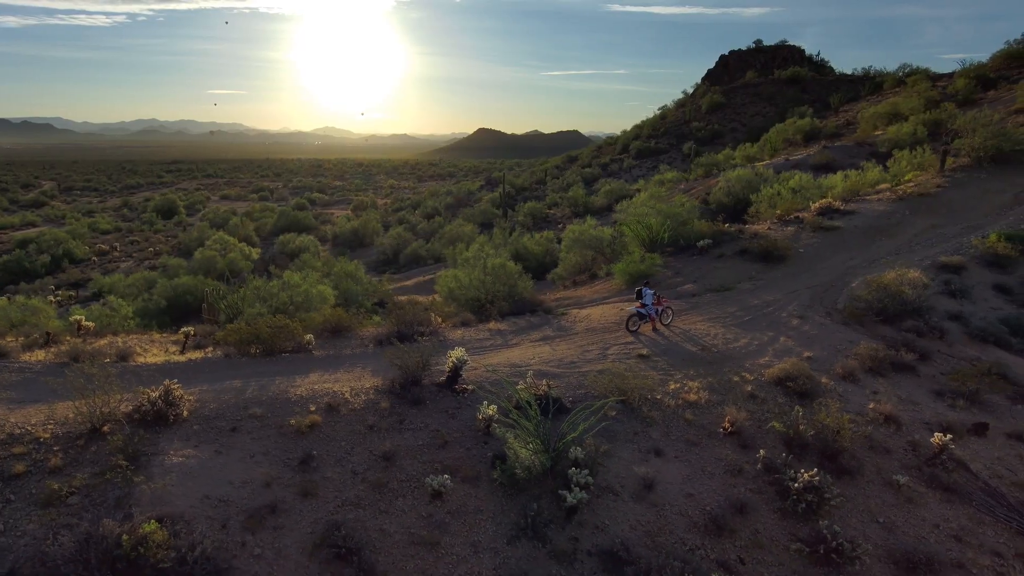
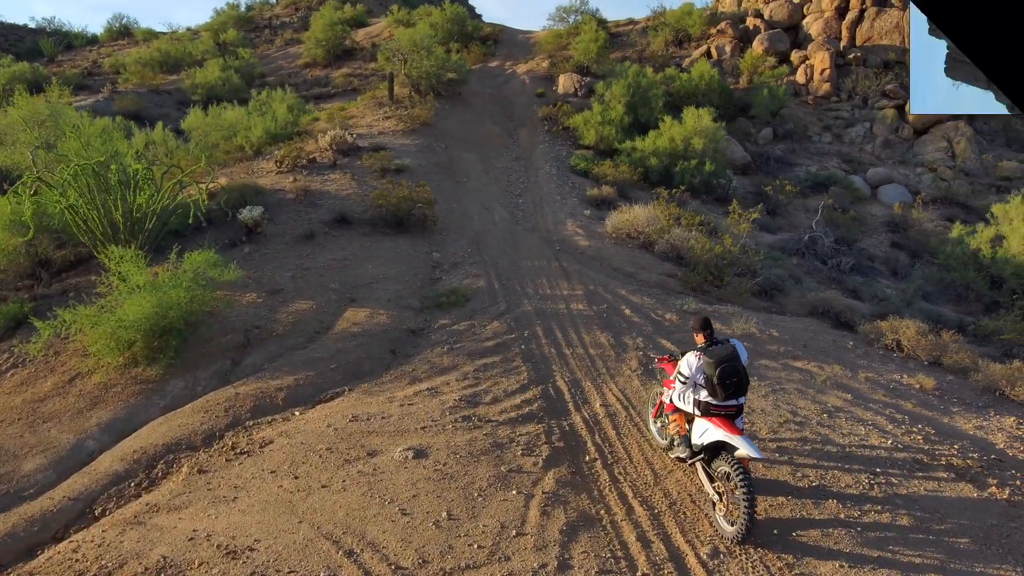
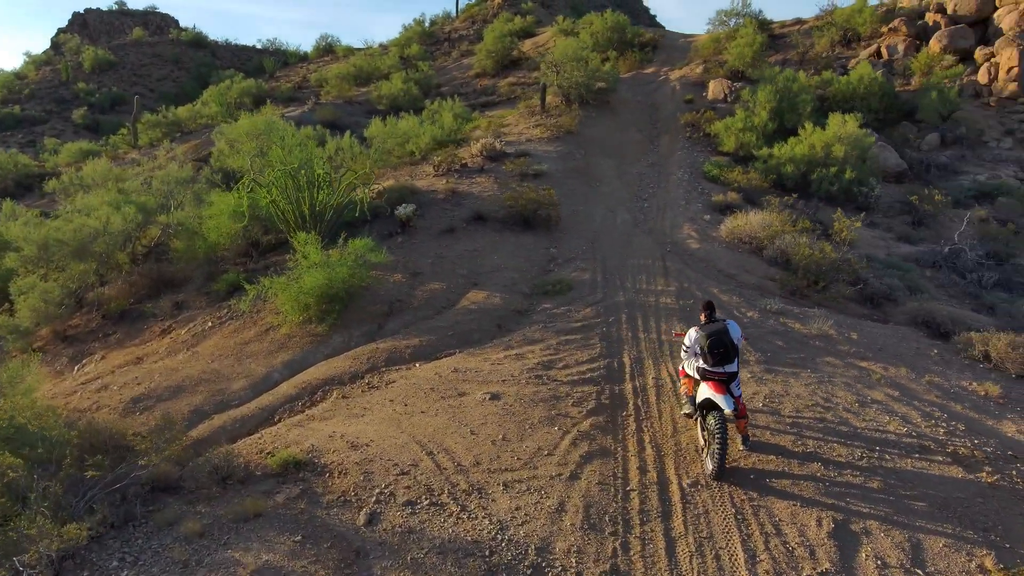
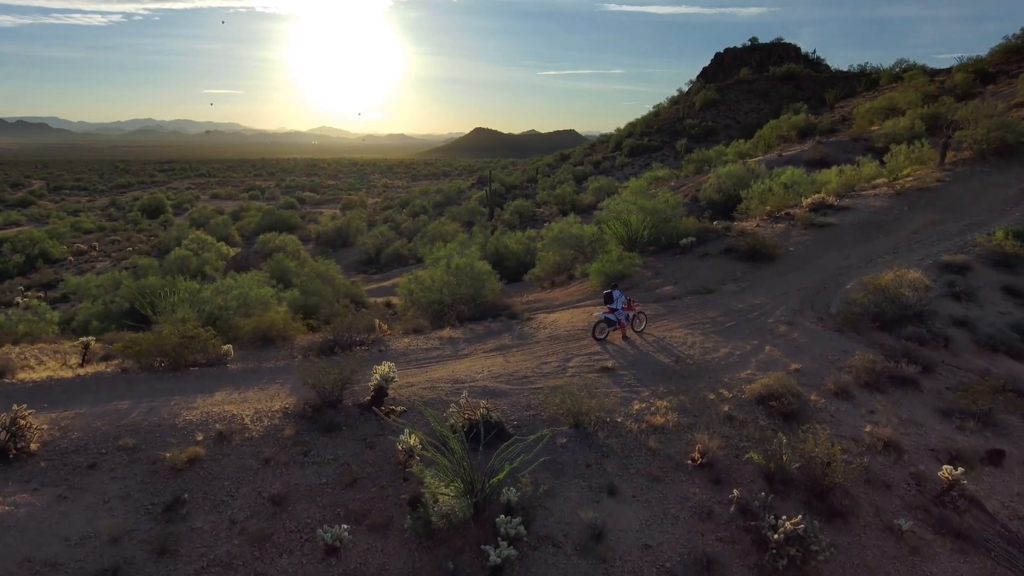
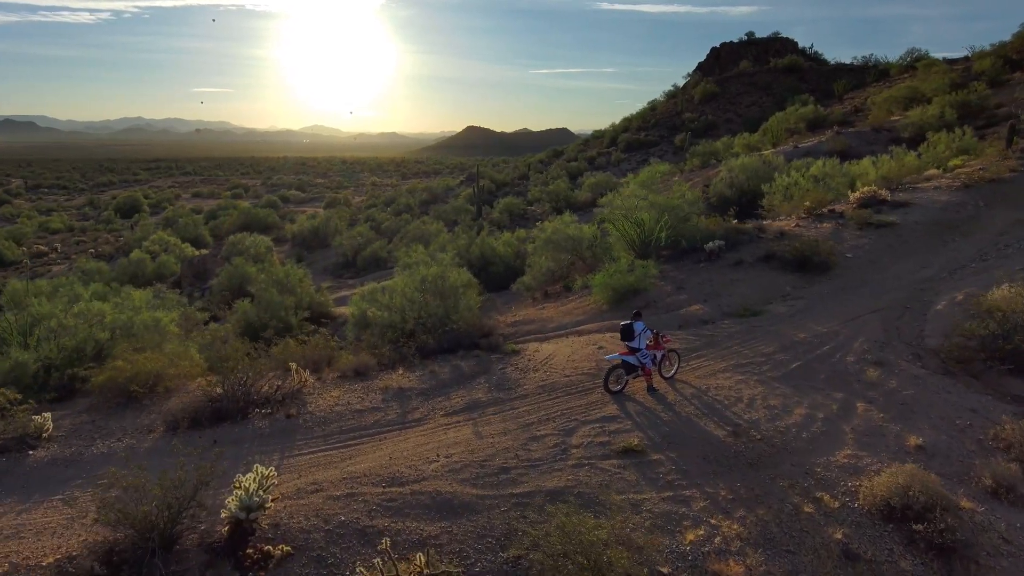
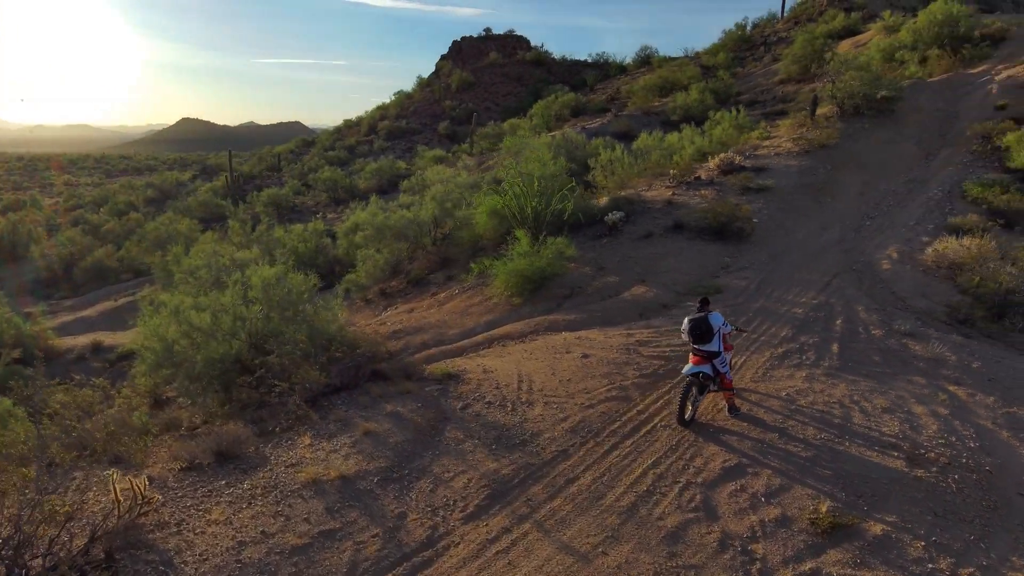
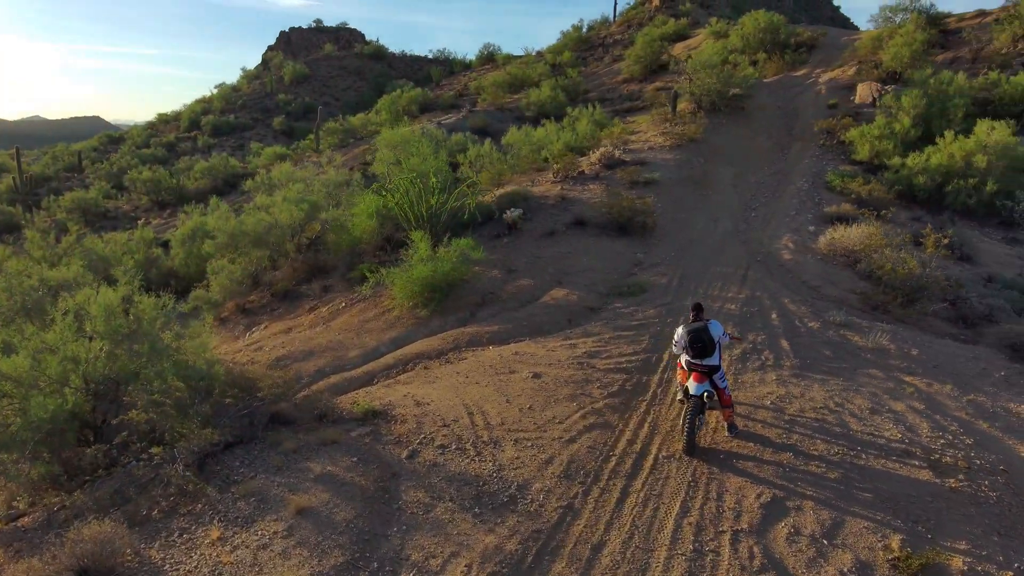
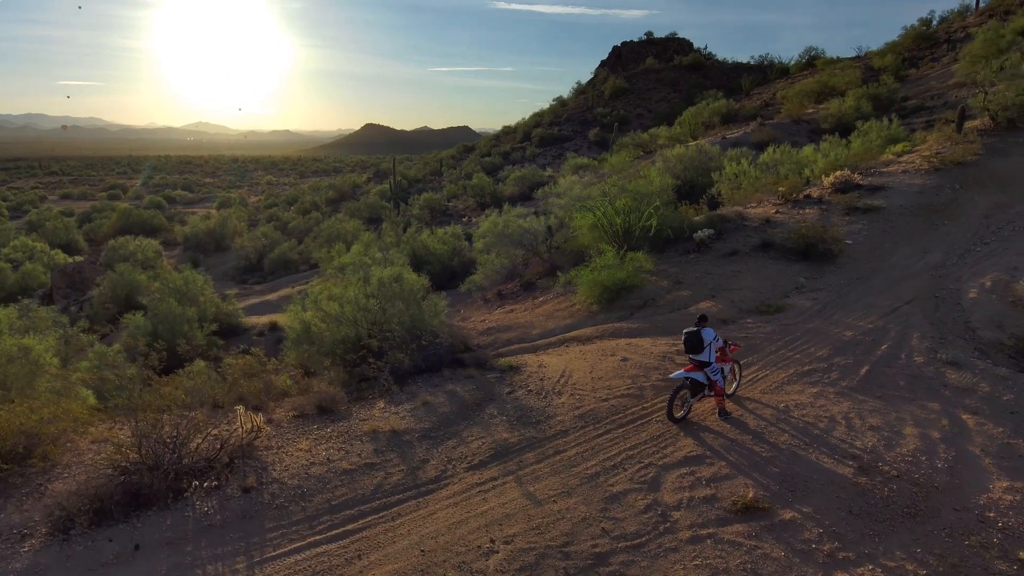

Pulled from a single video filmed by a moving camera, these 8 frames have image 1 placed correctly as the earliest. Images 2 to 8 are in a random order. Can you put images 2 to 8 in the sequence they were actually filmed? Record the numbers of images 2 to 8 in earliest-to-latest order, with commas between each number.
4, 5, 8, 6, 7, 3, 2
